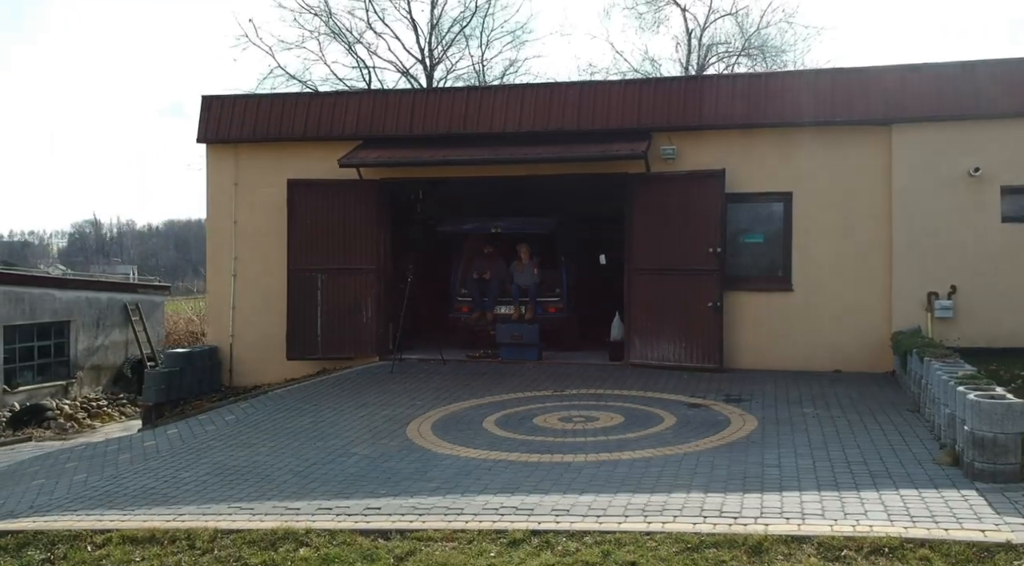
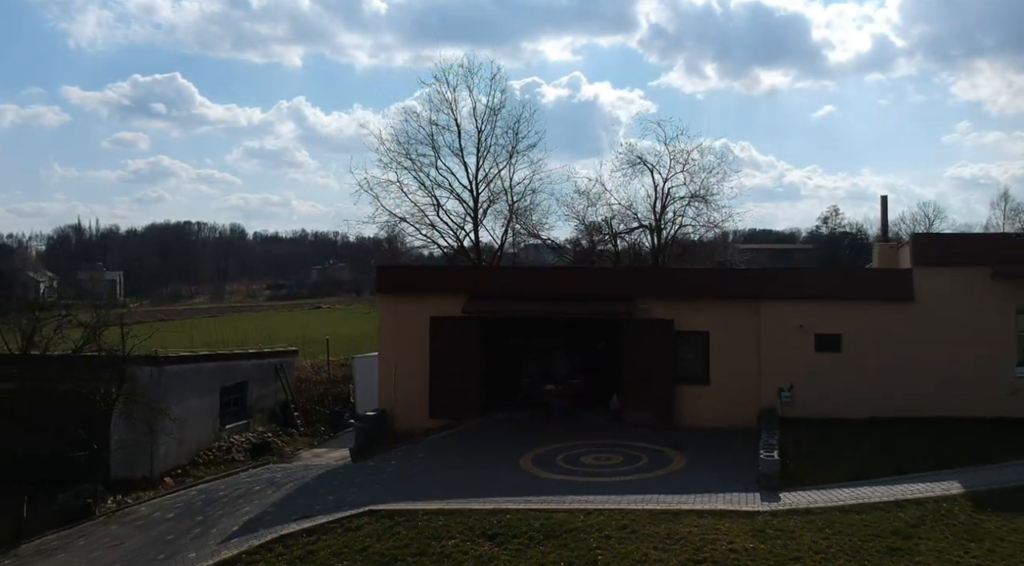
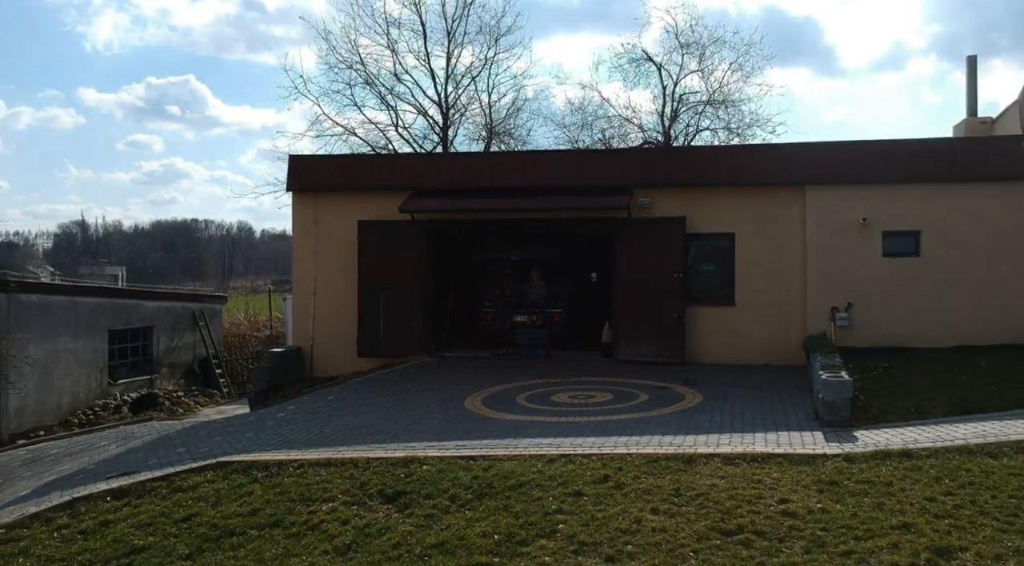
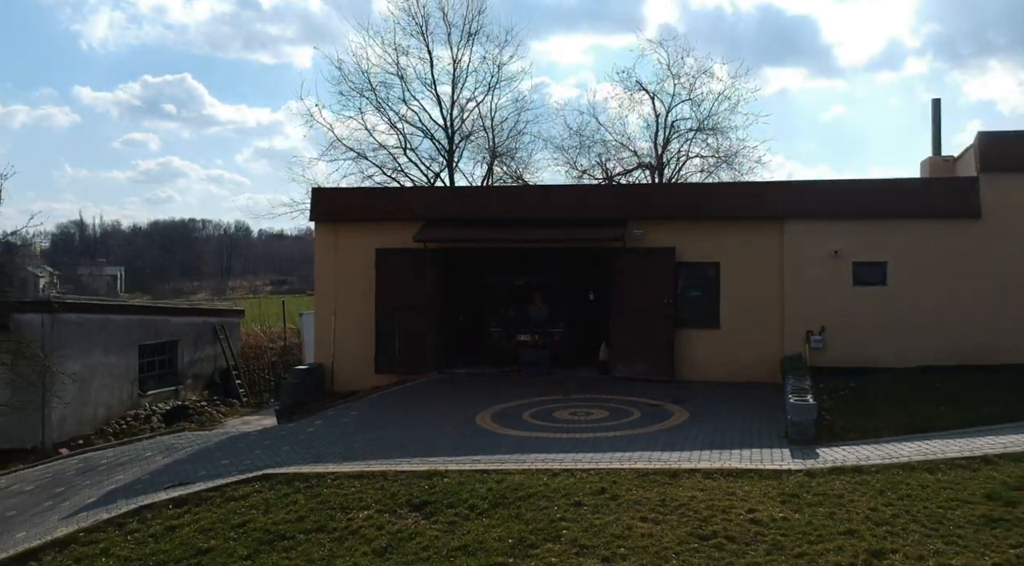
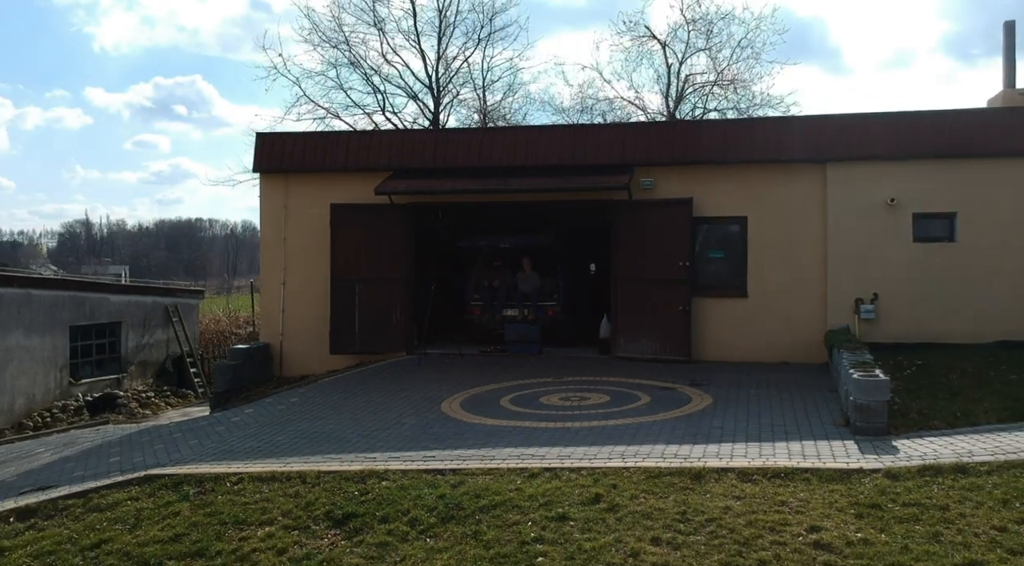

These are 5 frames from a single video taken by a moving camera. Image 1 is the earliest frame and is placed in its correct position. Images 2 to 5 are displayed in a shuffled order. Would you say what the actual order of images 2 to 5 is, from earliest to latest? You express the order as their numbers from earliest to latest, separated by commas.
5, 3, 4, 2
